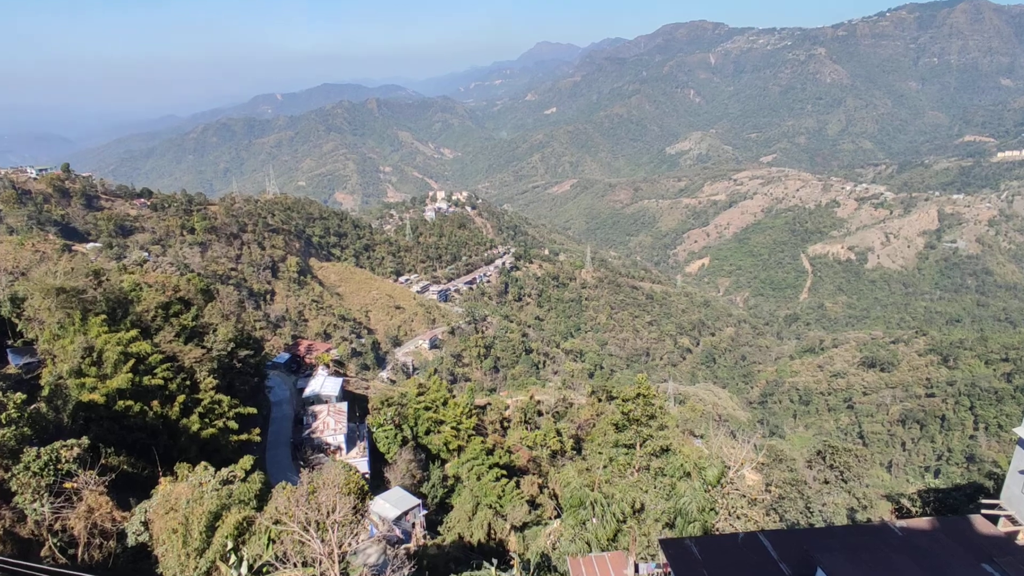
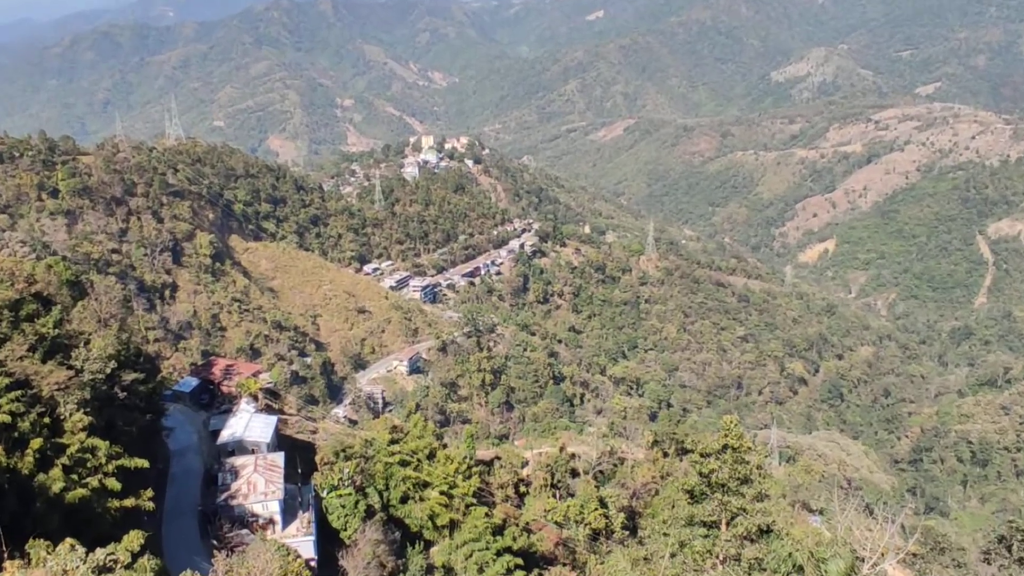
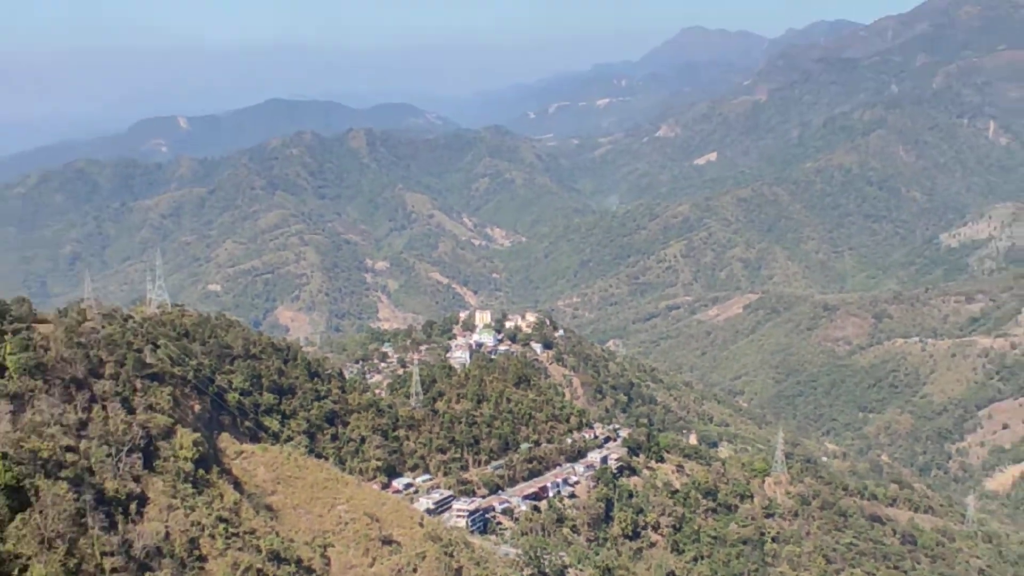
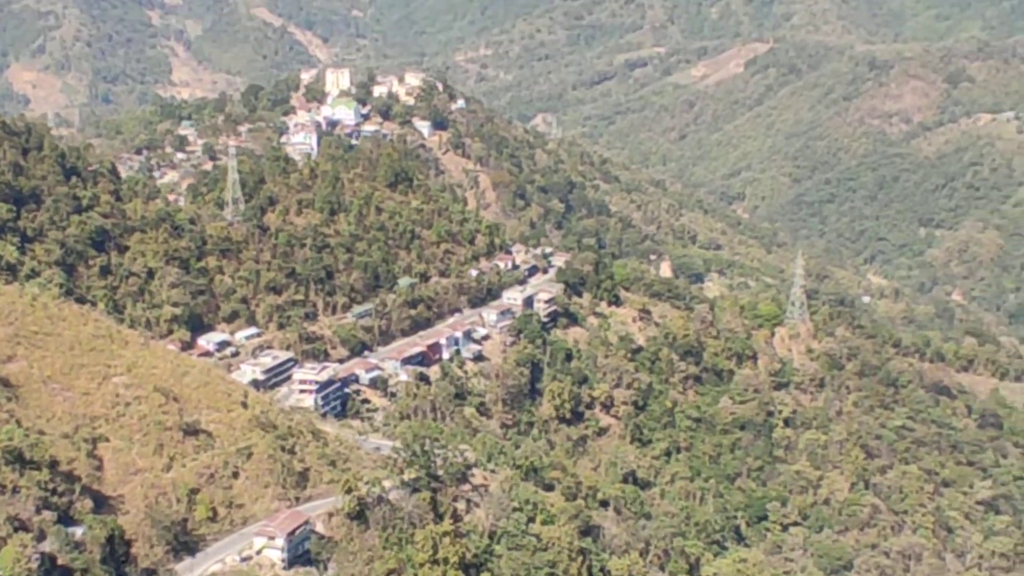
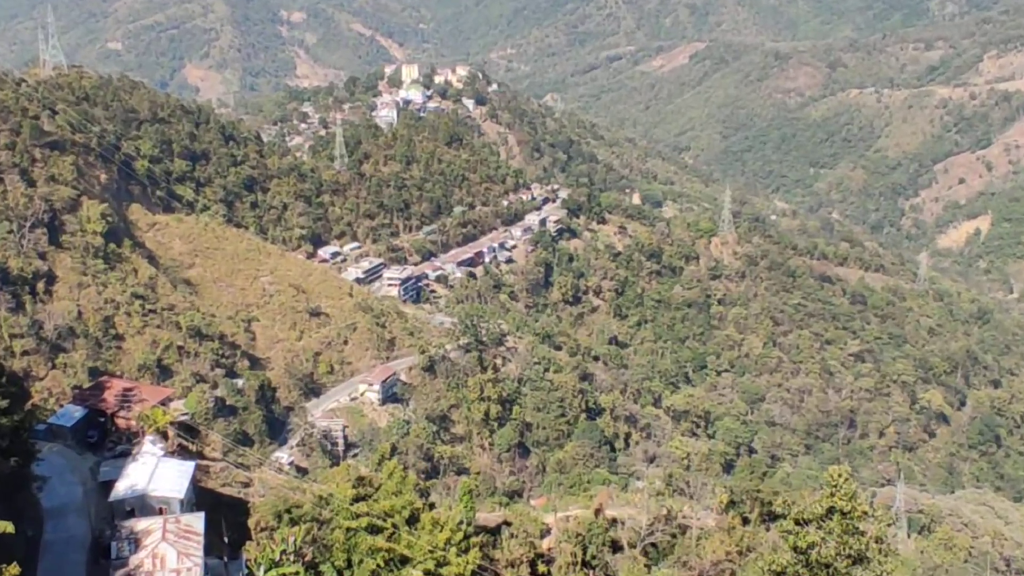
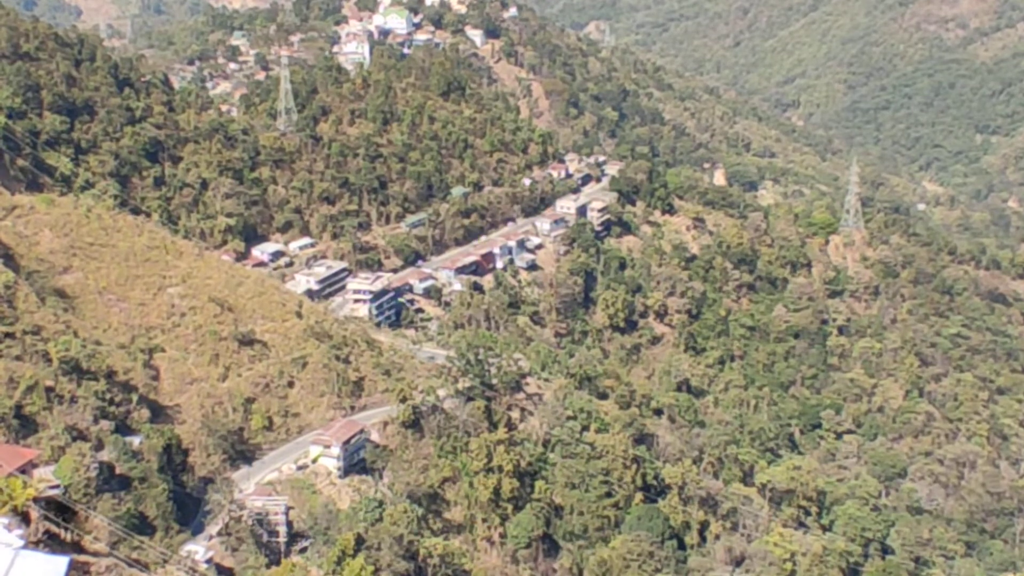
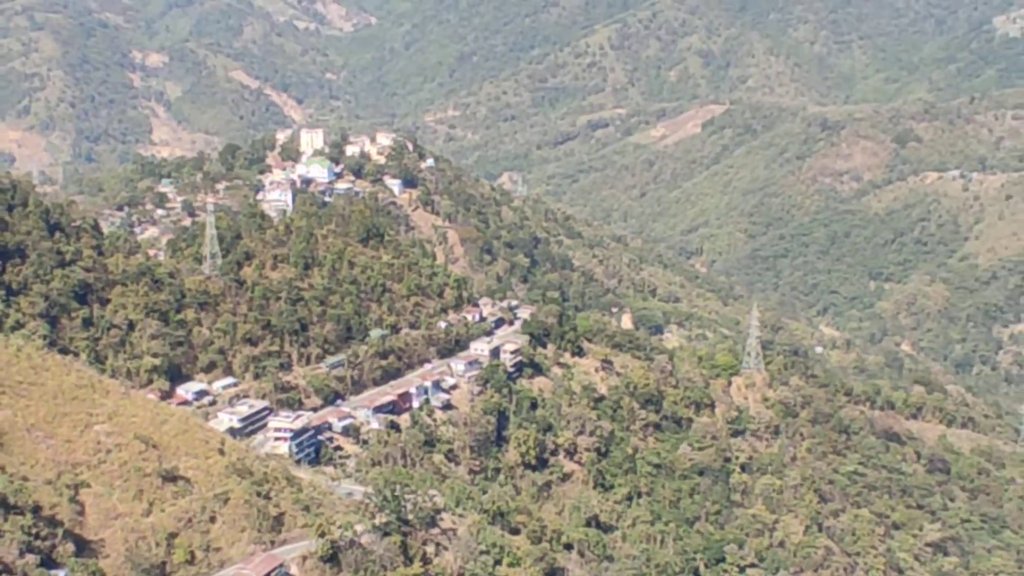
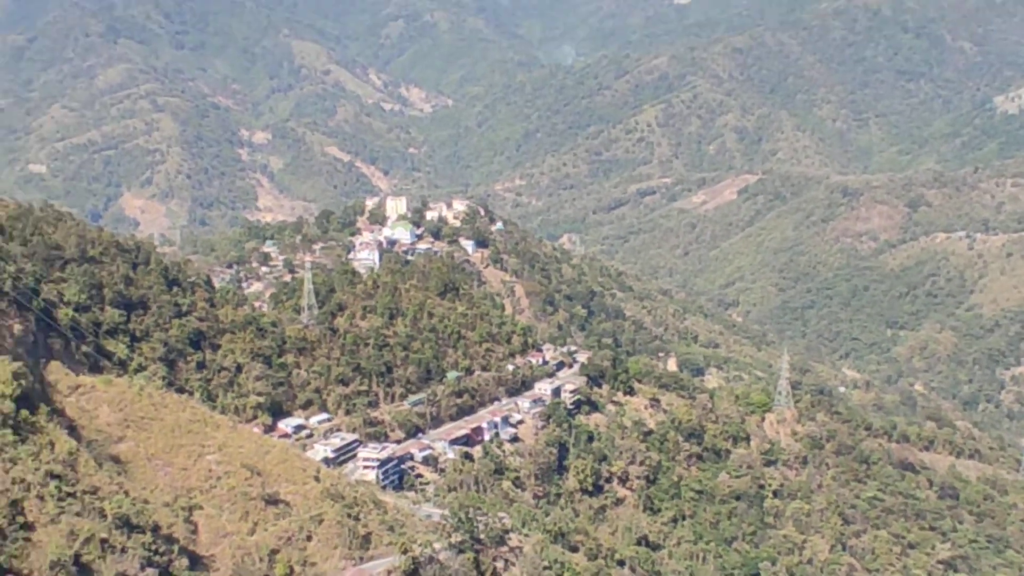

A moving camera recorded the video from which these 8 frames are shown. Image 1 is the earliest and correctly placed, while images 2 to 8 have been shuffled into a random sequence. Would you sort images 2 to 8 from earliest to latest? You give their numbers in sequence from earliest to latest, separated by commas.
2, 5, 6, 4, 7, 8, 3
